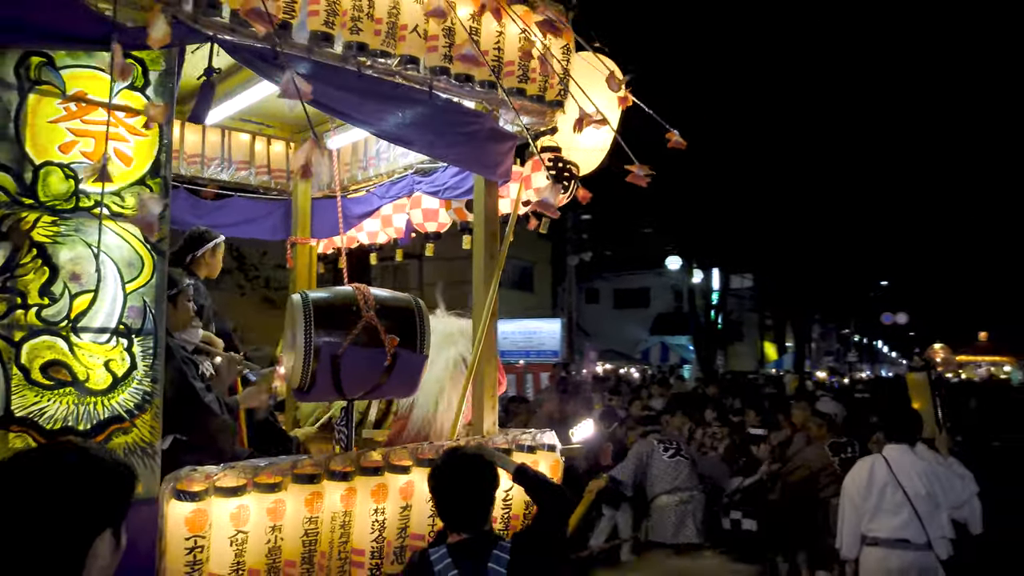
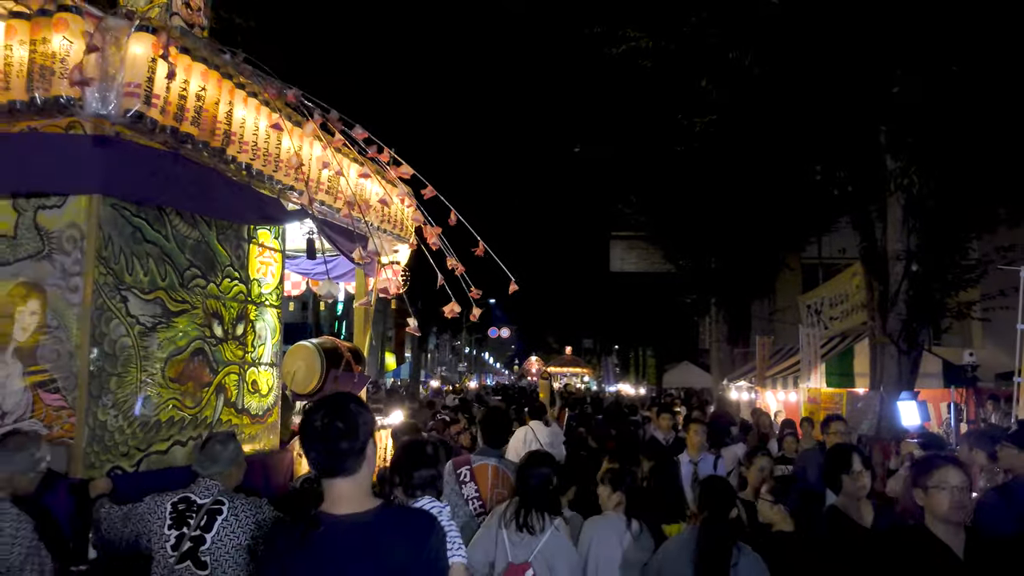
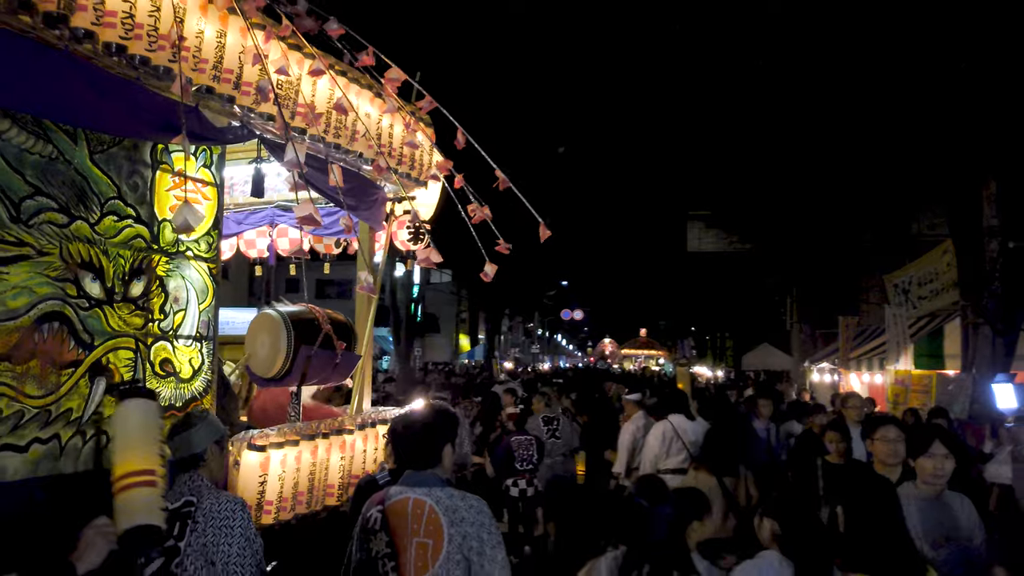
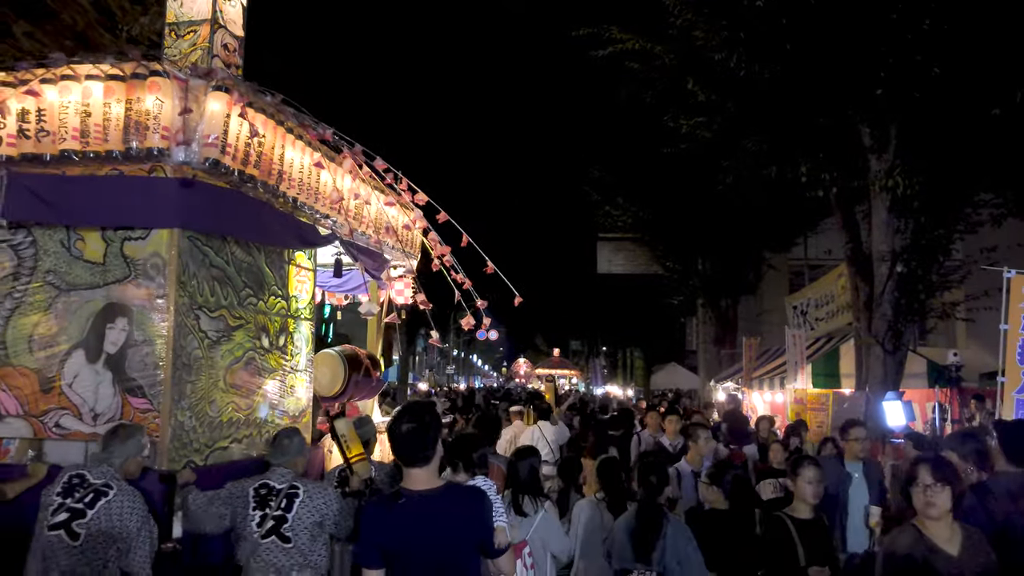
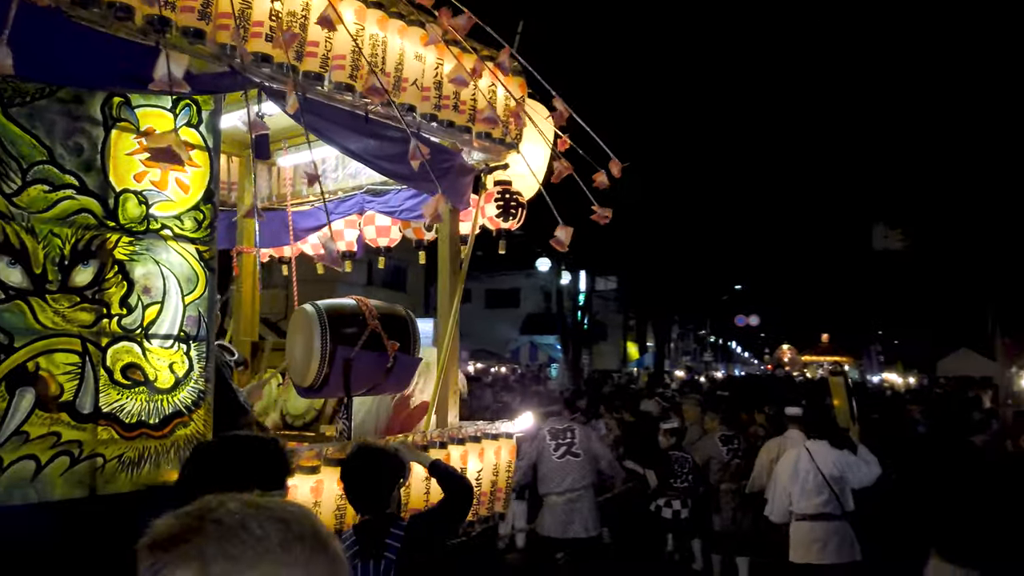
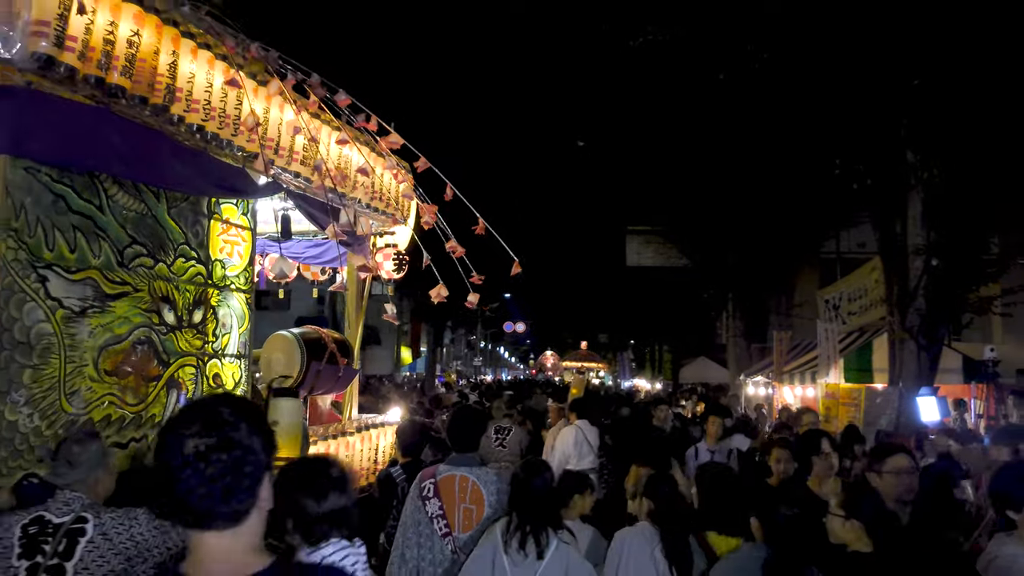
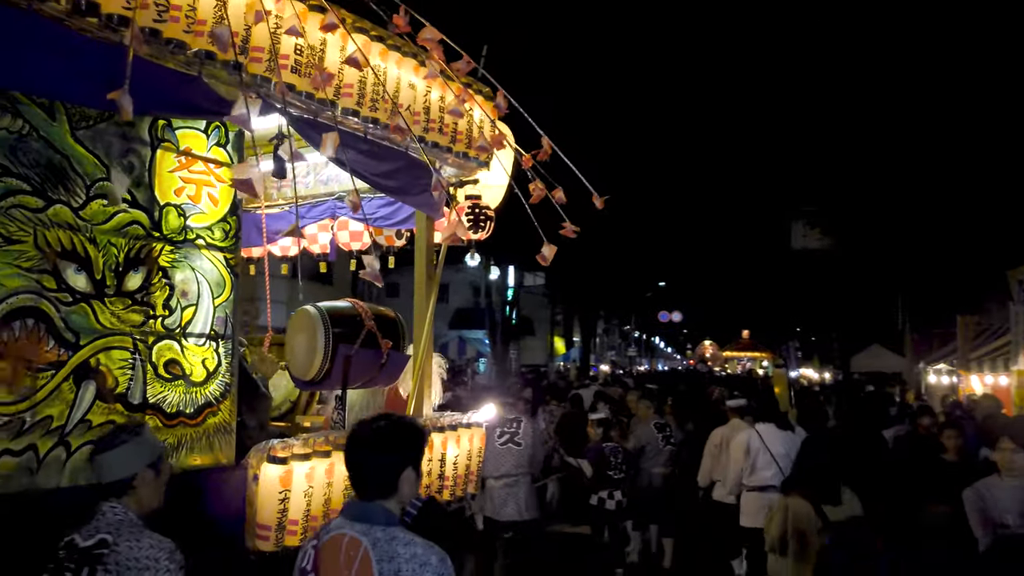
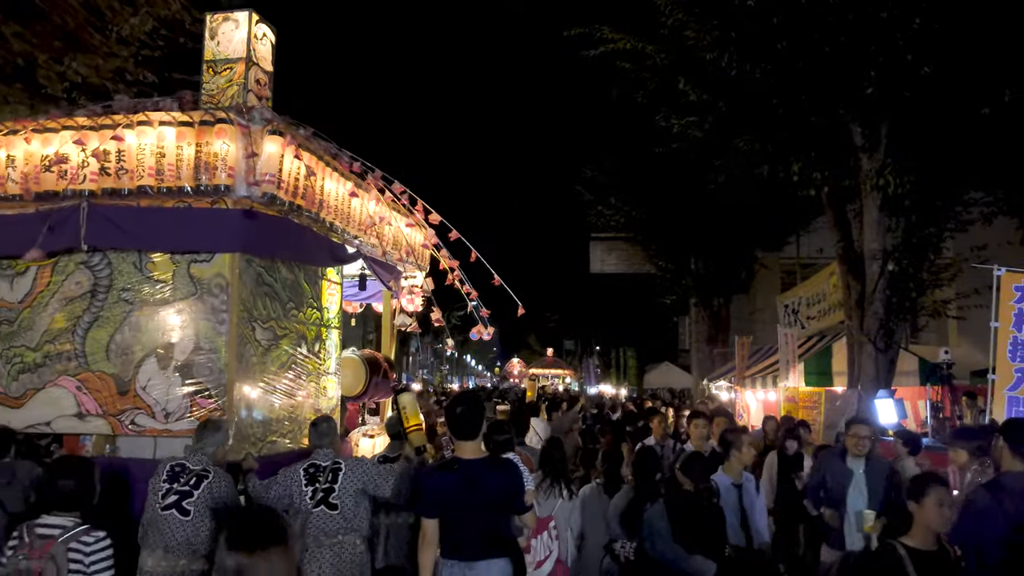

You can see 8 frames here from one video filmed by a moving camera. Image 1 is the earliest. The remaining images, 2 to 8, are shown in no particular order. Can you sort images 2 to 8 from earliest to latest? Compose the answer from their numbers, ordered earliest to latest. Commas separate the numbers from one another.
5, 7, 3, 6, 2, 4, 8
